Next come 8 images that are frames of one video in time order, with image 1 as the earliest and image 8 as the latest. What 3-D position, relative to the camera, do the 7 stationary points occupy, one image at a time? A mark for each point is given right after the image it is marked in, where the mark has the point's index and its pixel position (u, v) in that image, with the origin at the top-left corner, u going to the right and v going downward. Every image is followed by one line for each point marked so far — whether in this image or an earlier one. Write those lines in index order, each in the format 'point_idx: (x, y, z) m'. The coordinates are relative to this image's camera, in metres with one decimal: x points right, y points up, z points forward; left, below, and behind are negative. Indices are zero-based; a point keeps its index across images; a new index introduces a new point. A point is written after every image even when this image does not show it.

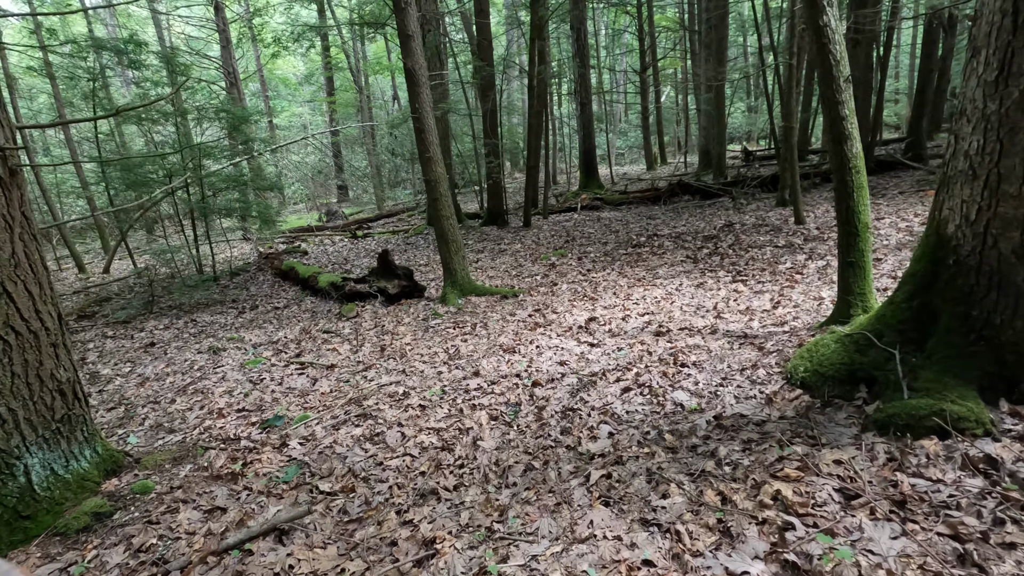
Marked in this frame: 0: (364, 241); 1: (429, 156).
0: (-5.3, +1.7, +19.6) m
1: (-1.2, +1.9, +7.6) m
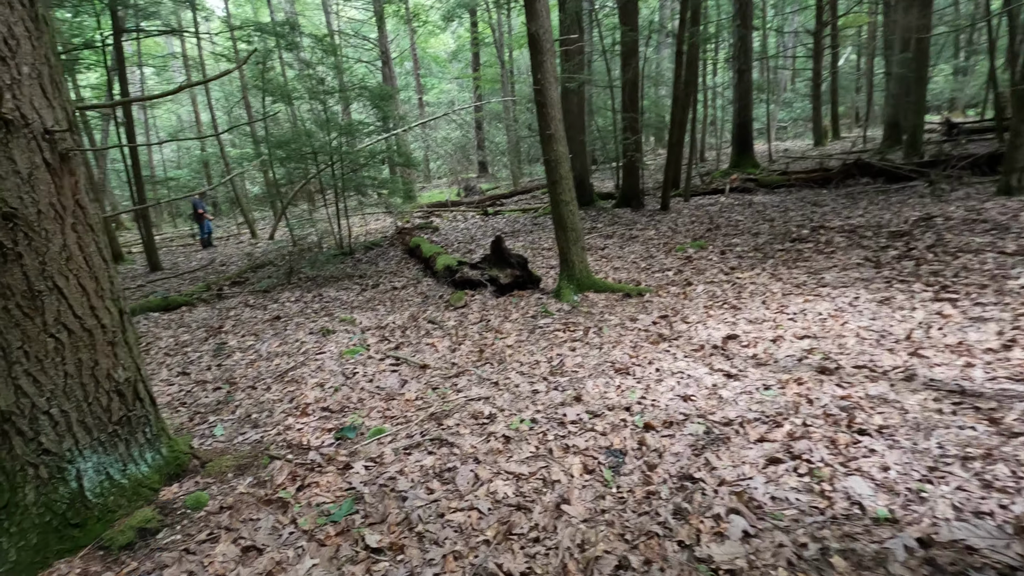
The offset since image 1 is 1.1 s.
0: (-0.6, +2.5, +19.4) m
1: (+0.5, +1.9, +6.8) m
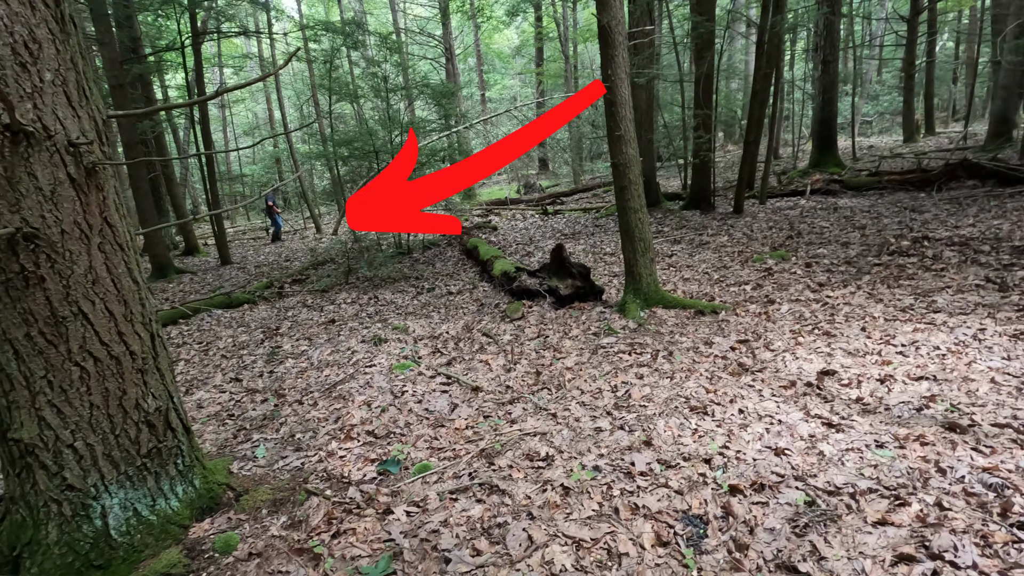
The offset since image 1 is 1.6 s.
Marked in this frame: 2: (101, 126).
0: (+1.5, +2.5, +18.9) m
1: (+1.2, +1.8, +6.2) m
2: (-2.0, +0.8, +2.6) m
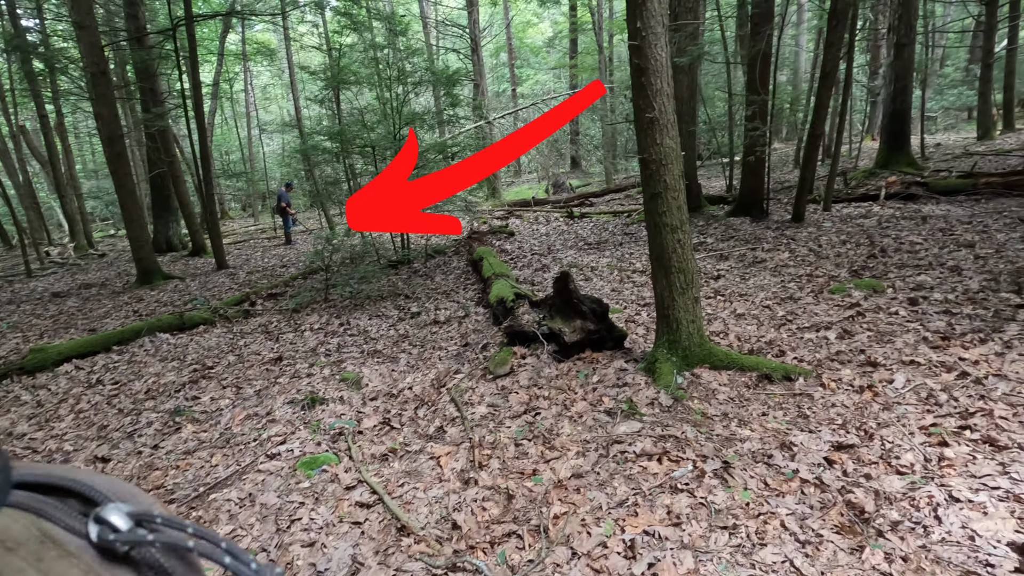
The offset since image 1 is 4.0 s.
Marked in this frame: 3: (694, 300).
0: (+2.1, +2.1, +16.8) m
1: (+1.1, +1.3, +4.2) m
2: (-2.4, +0.4, +0.8) m
3: (+1.5, -0.1, +4.5) m
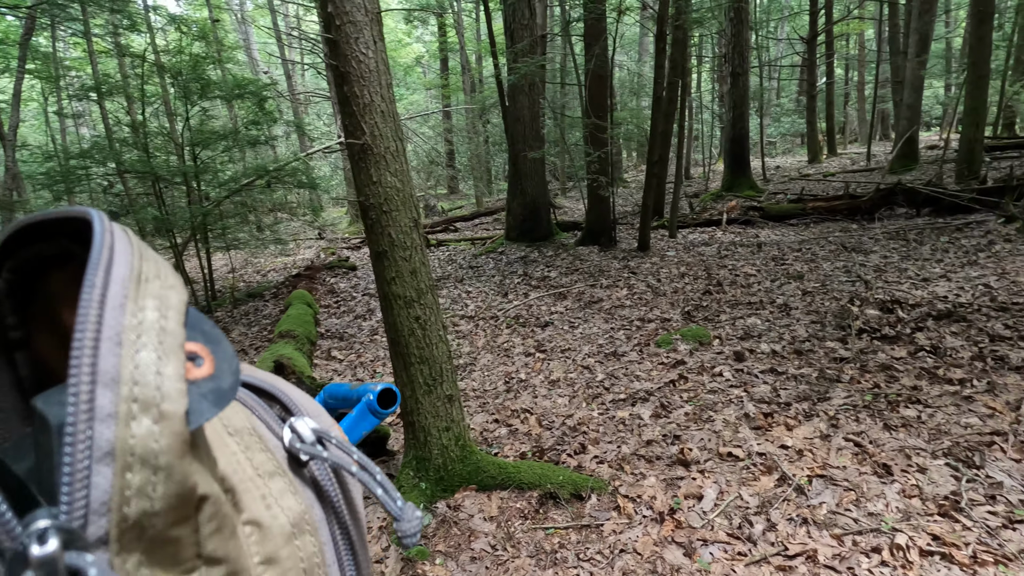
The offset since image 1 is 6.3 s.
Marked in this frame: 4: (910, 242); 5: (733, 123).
0: (-2.2, +1.0, +15.5) m
1: (-0.8, +0.8, +2.9) m
2: (-3.5, -0.2, -1.1) m
3: (-0.4, -0.6, +3.2) m
4: (+6.5, +0.8, +8.8) m
5: (+6.6, +4.9, +16.1) m
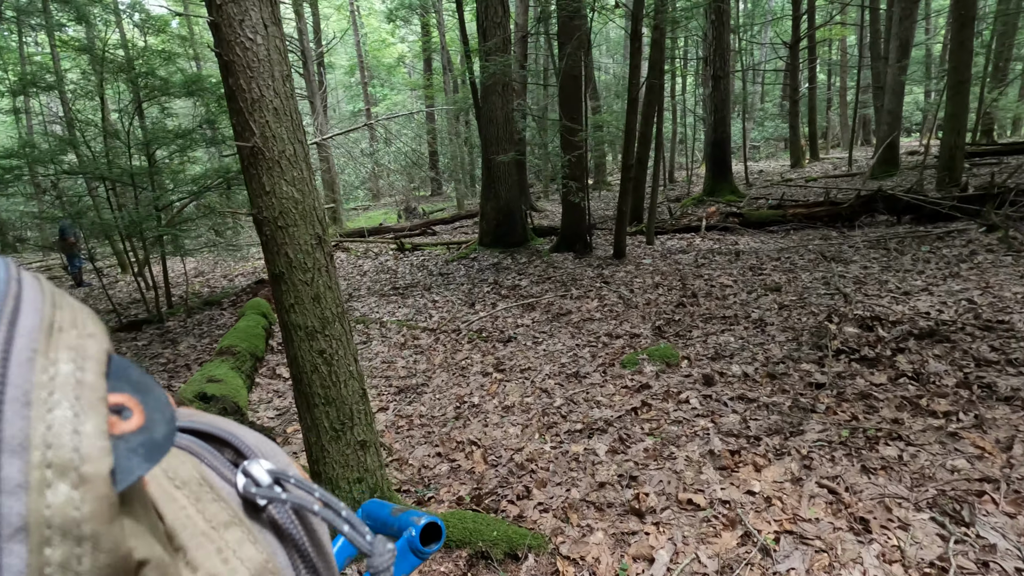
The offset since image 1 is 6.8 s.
0: (-2.9, +0.9, +15.0) m
1: (-1.2, +0.6, +2.5) m
2: (-3.8, -0.3, -1.6) m
3: (-0.8, -0.8, +2.8) m
4: (+6.0, +0.6, +8.5) m
5: (+5.9, +4.7, +15.8) m
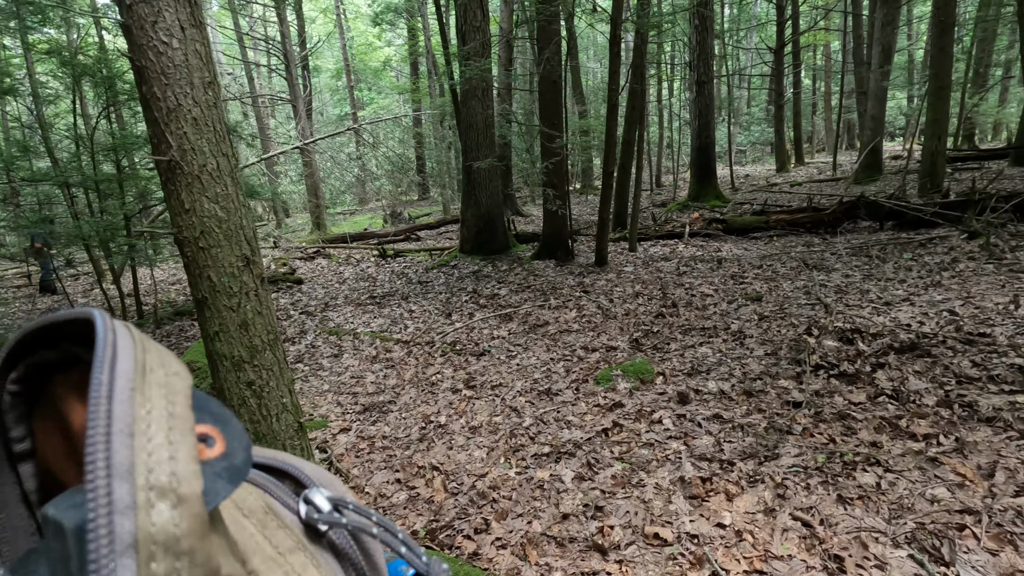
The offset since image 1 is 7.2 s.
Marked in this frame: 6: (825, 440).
0: (-3.4, +0.7, +14.7) m
1: (-1.4, +0.5, +2.2) m
2: (-4.0, -0.4, -1.9) m
3: (-1.0, -0.9, +2.6) m
4: (+5.6, +0.5, +8.4) m
5: (+5.4, +4.6, +15.7) m
6: (+2.1, -1.0, +3.5) m
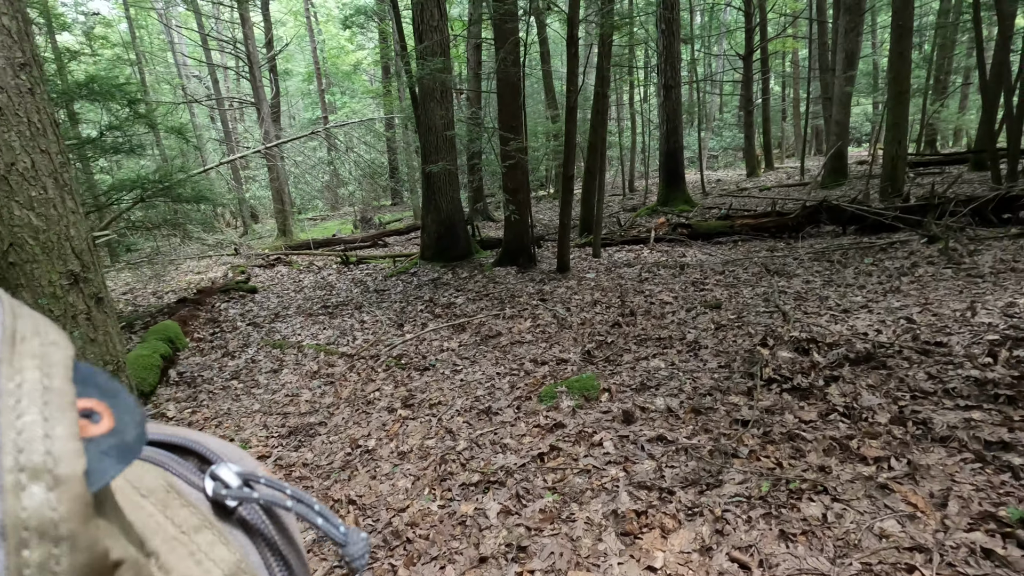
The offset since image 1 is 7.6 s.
0: (-4.3, +0.5, +14.3) m
1: (-1.9, +0.4, +1.8) m
2: (-4.3, -0.4, -2.4) m
3: (-1.5, -1.0, +2.2) m
4: (+4.9, +0.4, +8.2) m
5: (+4.4, +4.4, +15.6) m
6: (+1.6, -1.1, +3.3) m
